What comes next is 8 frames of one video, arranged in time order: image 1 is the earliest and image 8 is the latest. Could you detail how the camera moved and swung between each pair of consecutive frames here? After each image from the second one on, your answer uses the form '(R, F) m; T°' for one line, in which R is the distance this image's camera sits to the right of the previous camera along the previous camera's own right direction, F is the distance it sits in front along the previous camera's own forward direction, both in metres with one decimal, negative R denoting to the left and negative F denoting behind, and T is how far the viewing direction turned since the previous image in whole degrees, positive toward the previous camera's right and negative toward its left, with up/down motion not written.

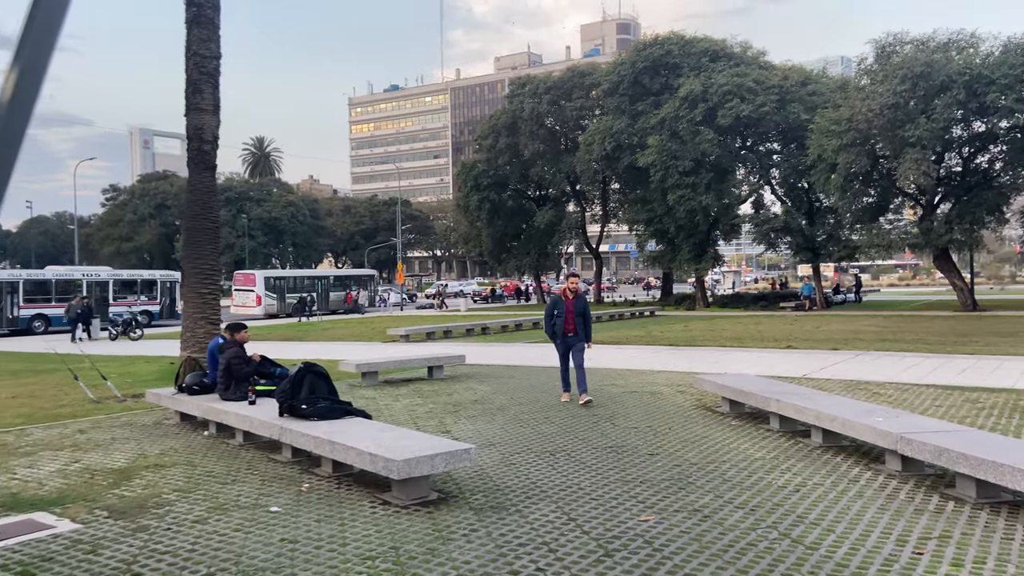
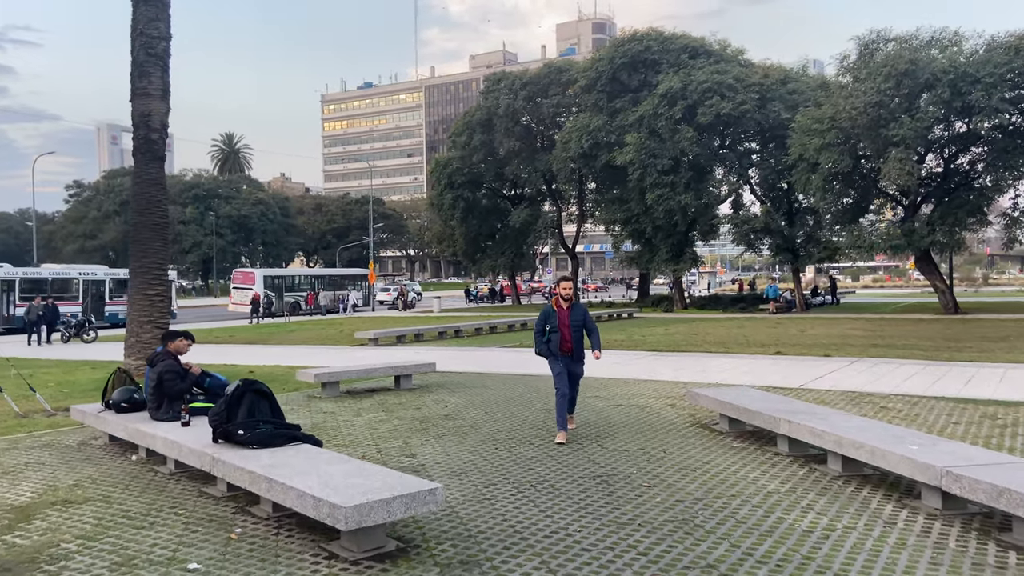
(0.0, +1.0) m; +2°
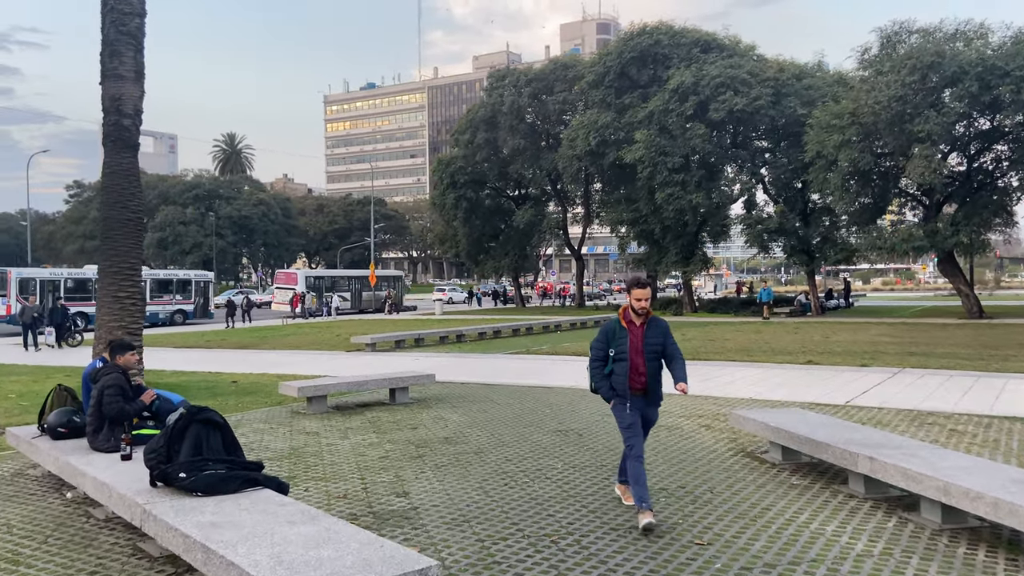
(-0.1, +1.3) m; 0°
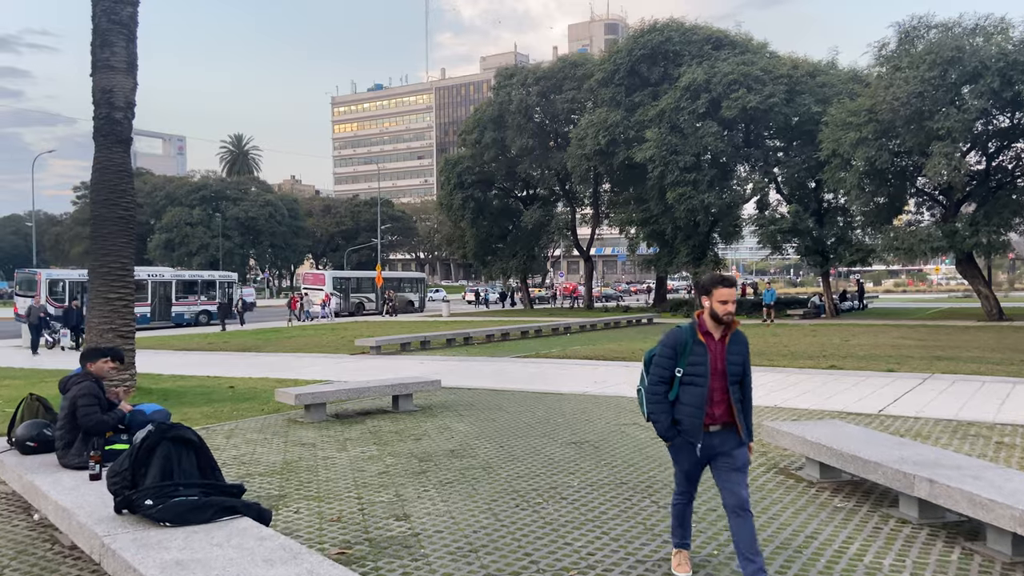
(0.0, +0.6) m; -1°
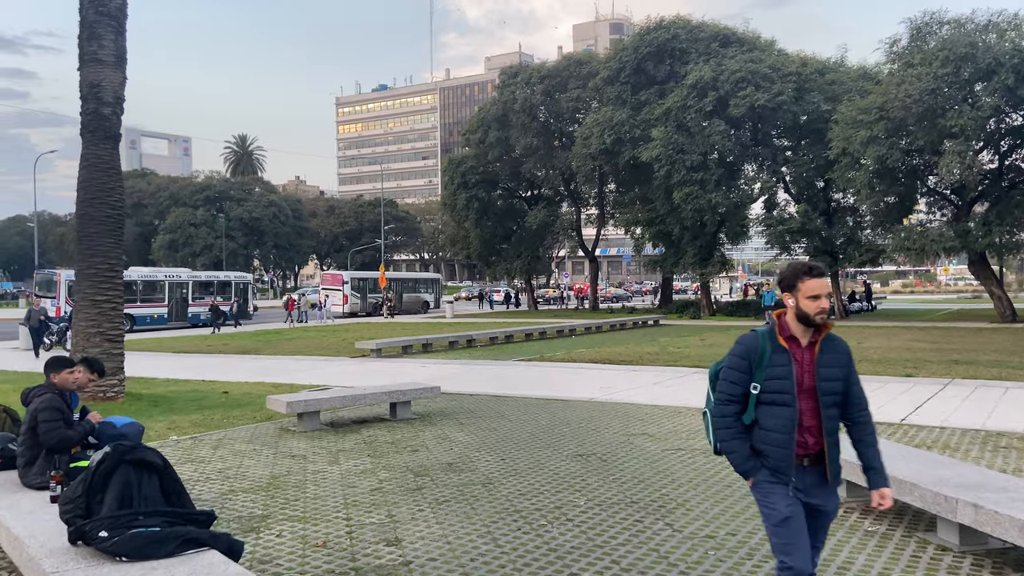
(0.0, +0.5) m; 0°
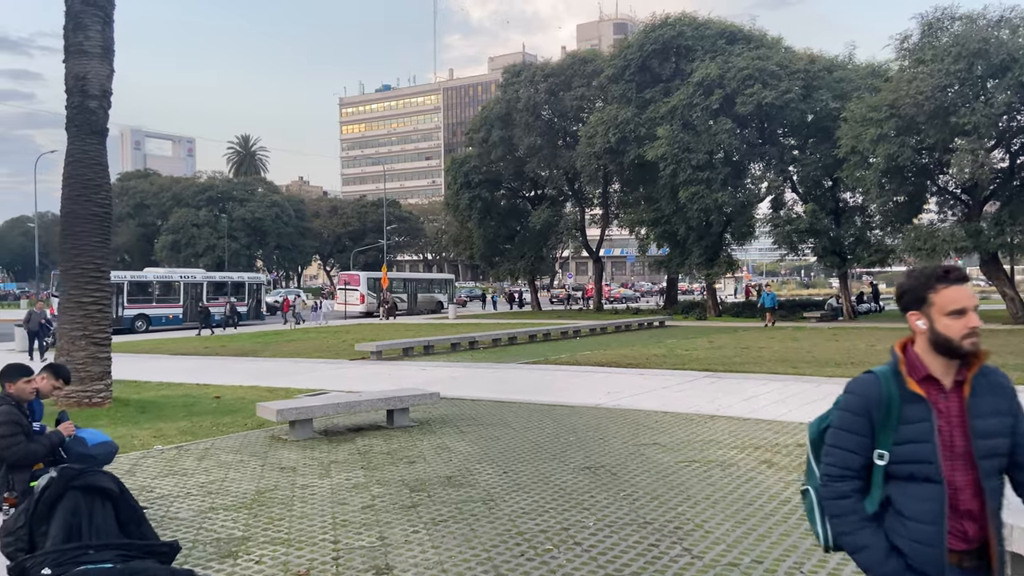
(0.0, +0.5) m; 0°
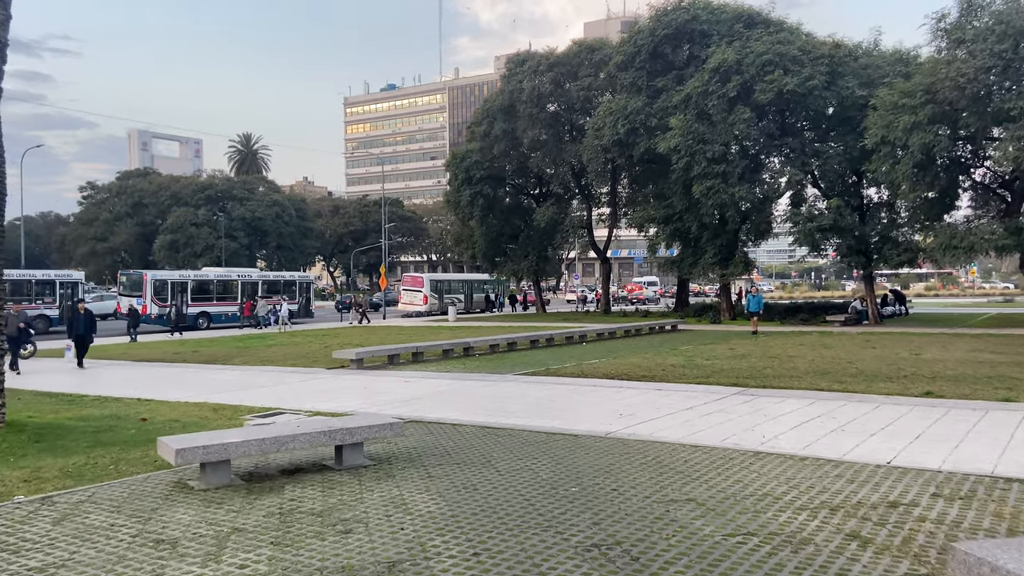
(+0.2, +2.2) m; 0°
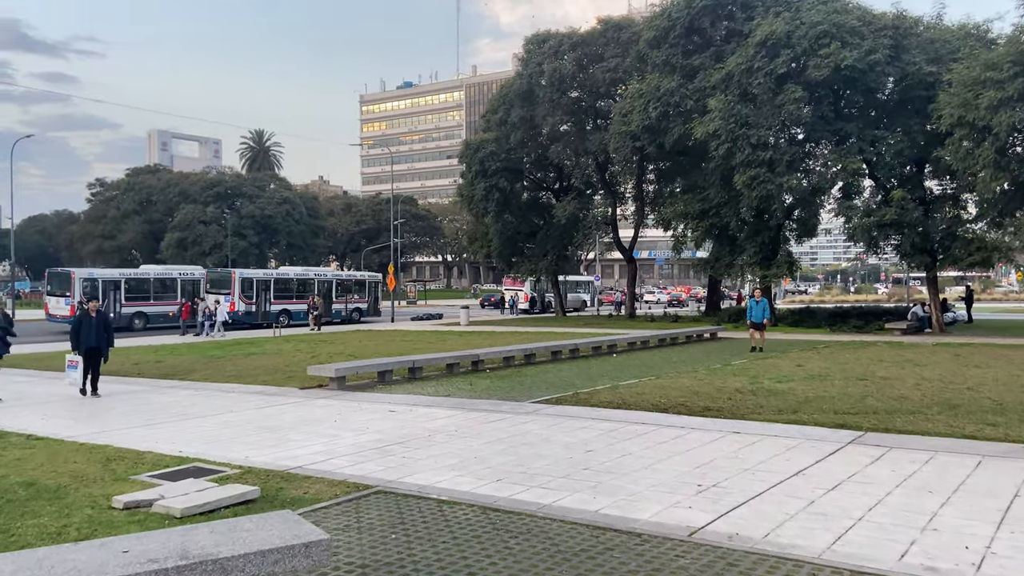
(0.0, +3.4) m; -1°
